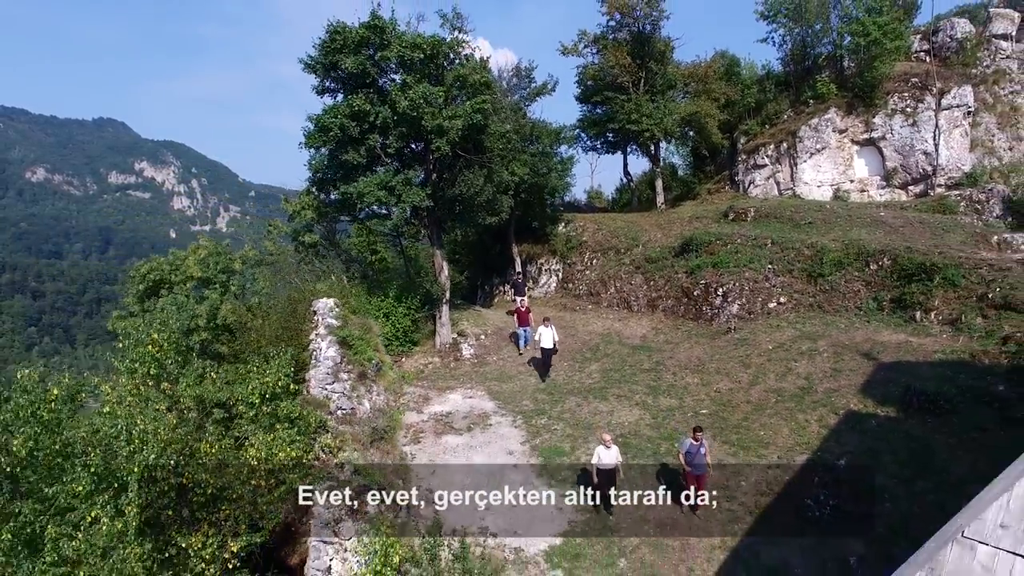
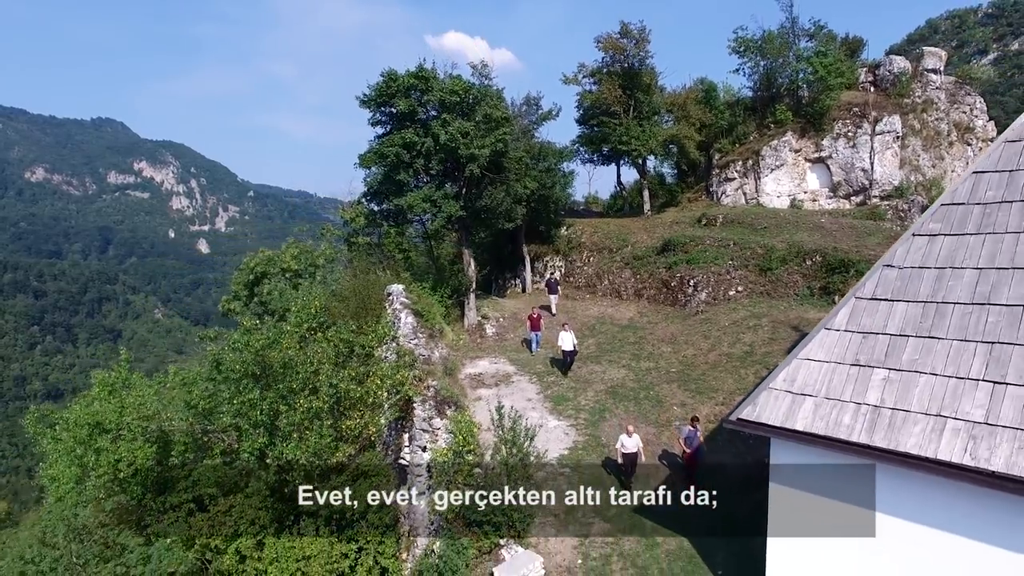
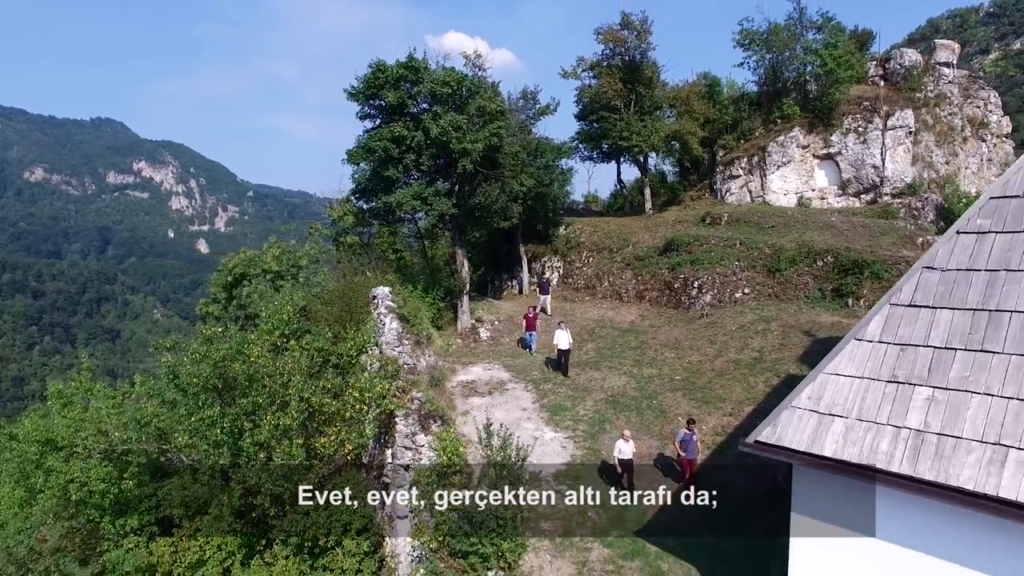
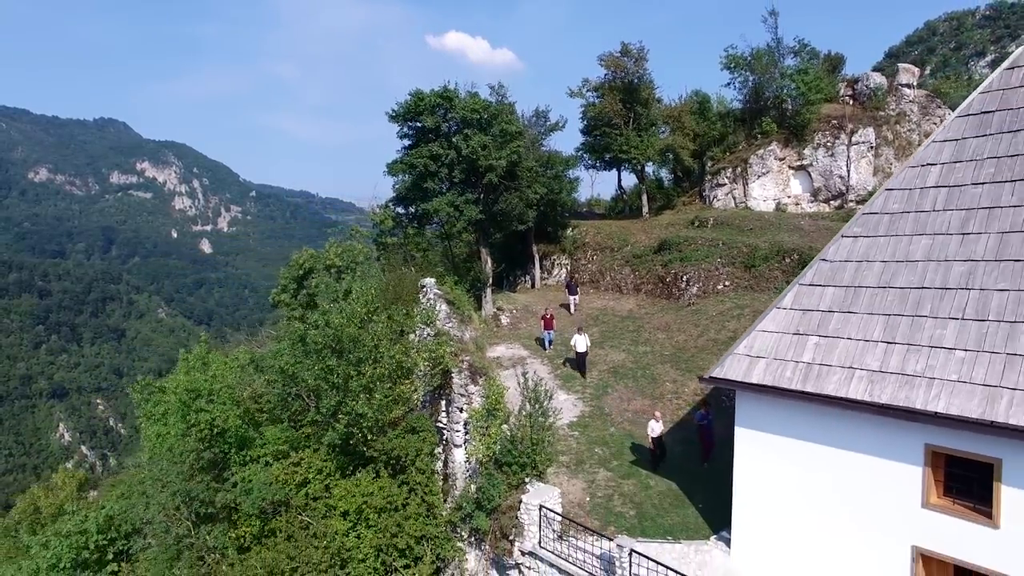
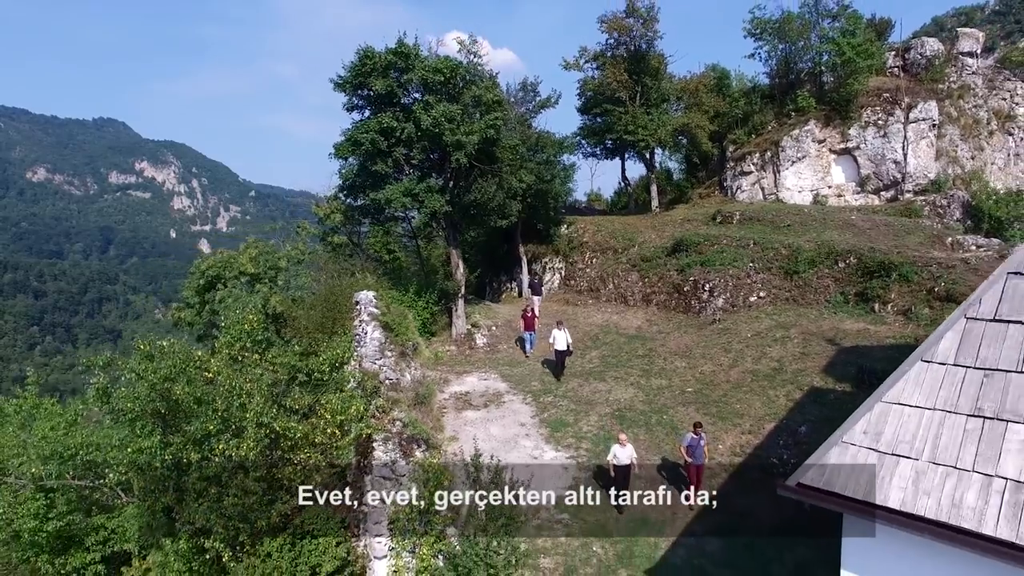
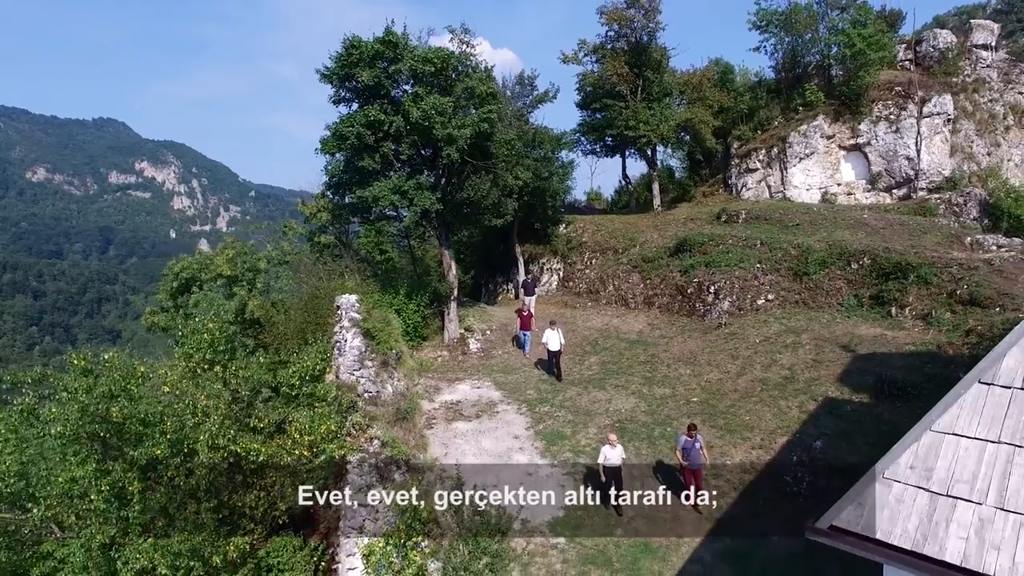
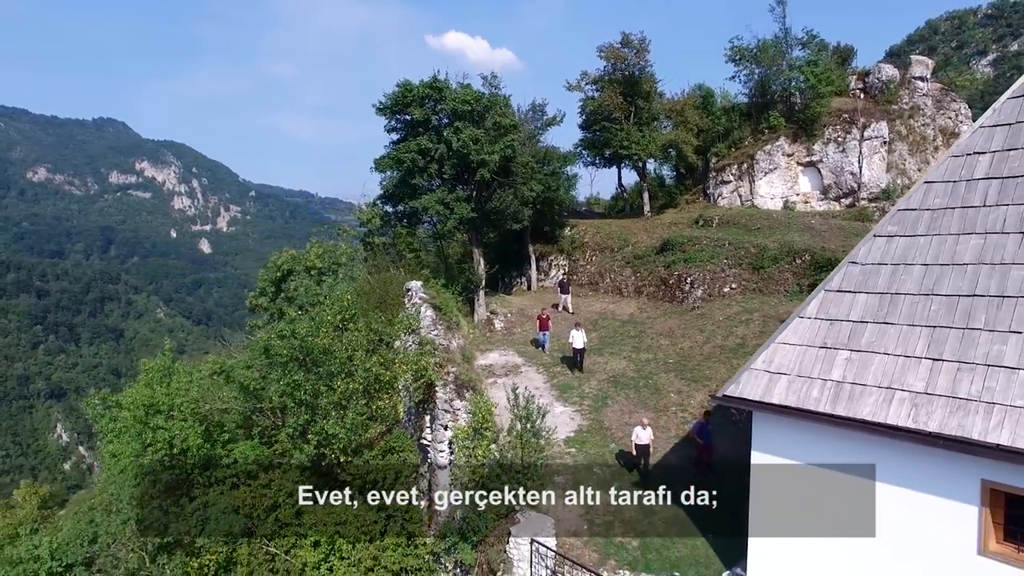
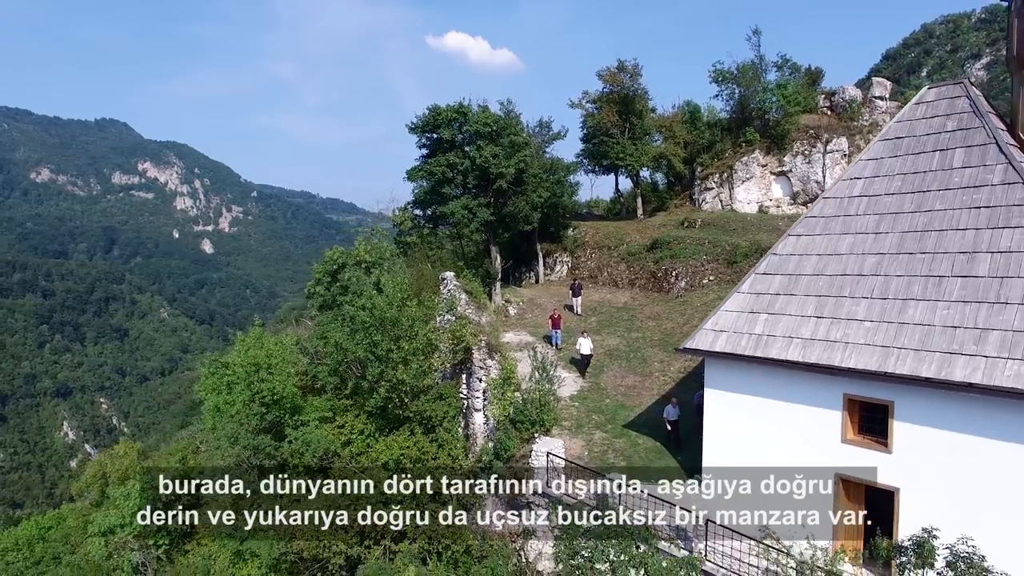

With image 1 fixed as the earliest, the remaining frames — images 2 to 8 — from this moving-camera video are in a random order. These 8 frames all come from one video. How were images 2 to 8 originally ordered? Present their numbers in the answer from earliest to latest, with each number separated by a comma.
6, 5, 3, 2, 7, 4, 8
